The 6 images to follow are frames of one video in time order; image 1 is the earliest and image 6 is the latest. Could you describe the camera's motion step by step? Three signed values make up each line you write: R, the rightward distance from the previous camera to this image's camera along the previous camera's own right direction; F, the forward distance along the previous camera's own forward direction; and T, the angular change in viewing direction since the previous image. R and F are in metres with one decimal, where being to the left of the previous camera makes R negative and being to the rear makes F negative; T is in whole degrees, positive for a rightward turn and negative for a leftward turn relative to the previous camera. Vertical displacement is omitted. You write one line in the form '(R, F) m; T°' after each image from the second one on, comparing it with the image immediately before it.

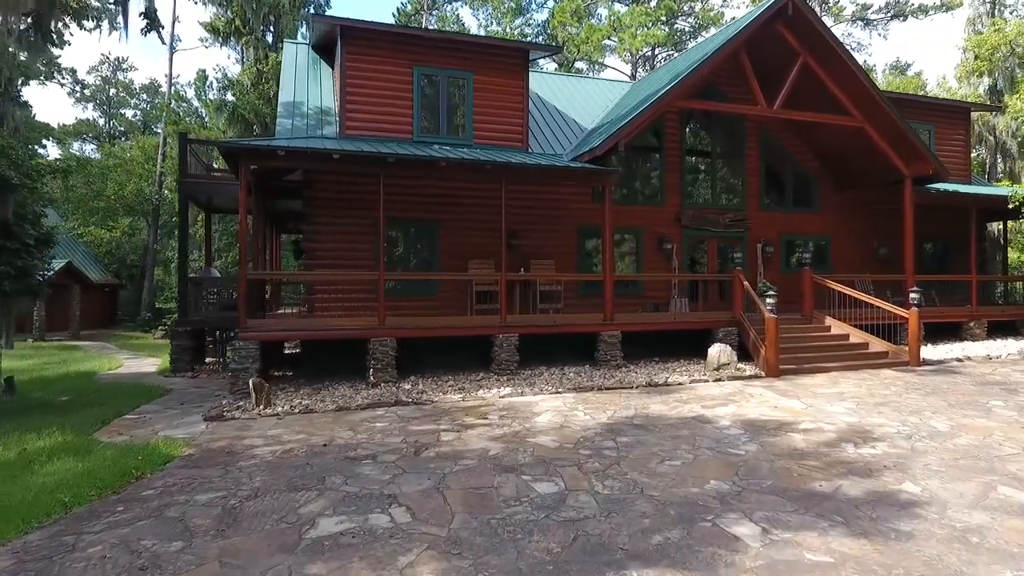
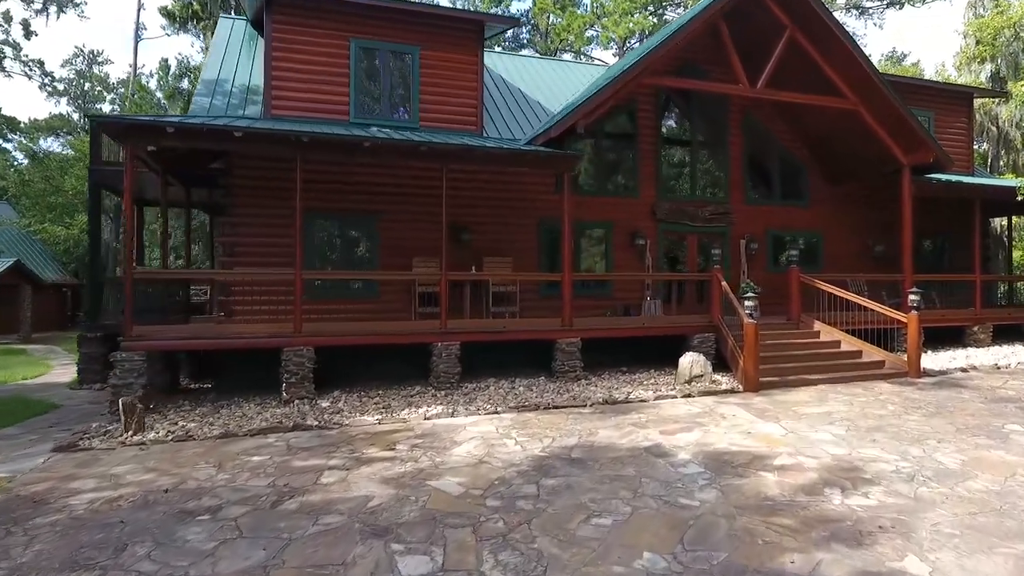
(+0.9, +1.4) m; 0°
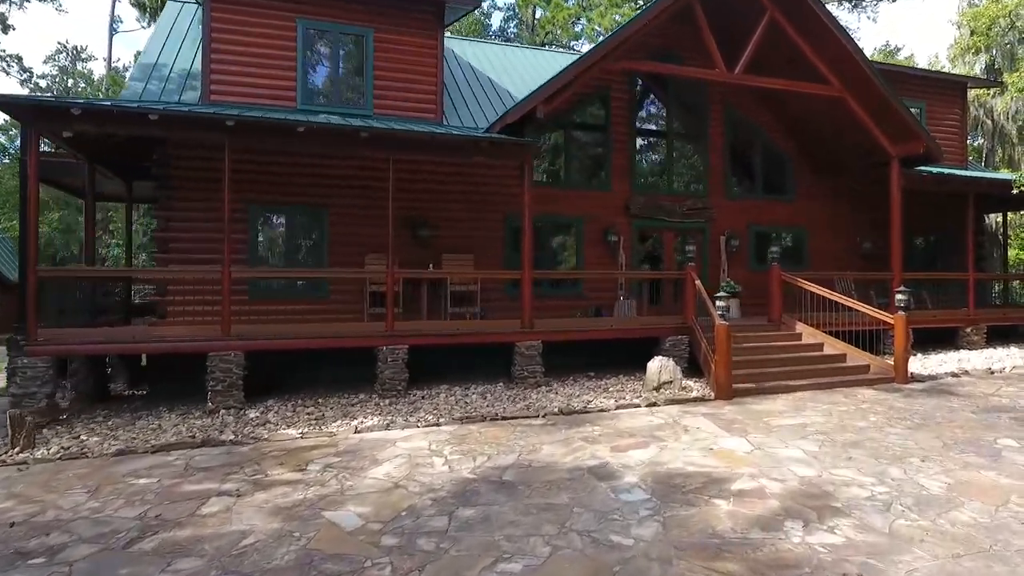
(+0.6, +0.8) m; 0°
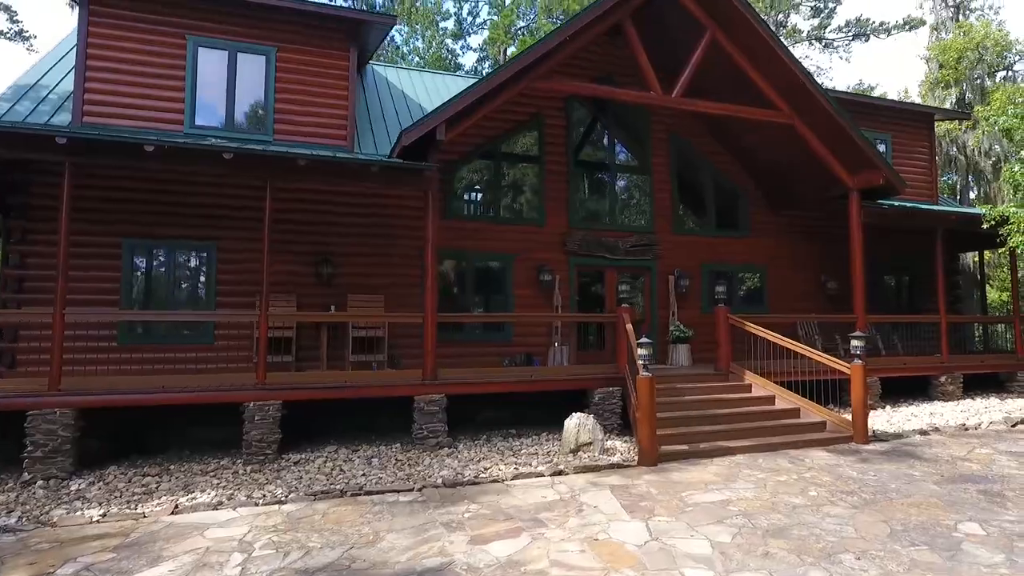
(+1.3, +1.2) m; 0°
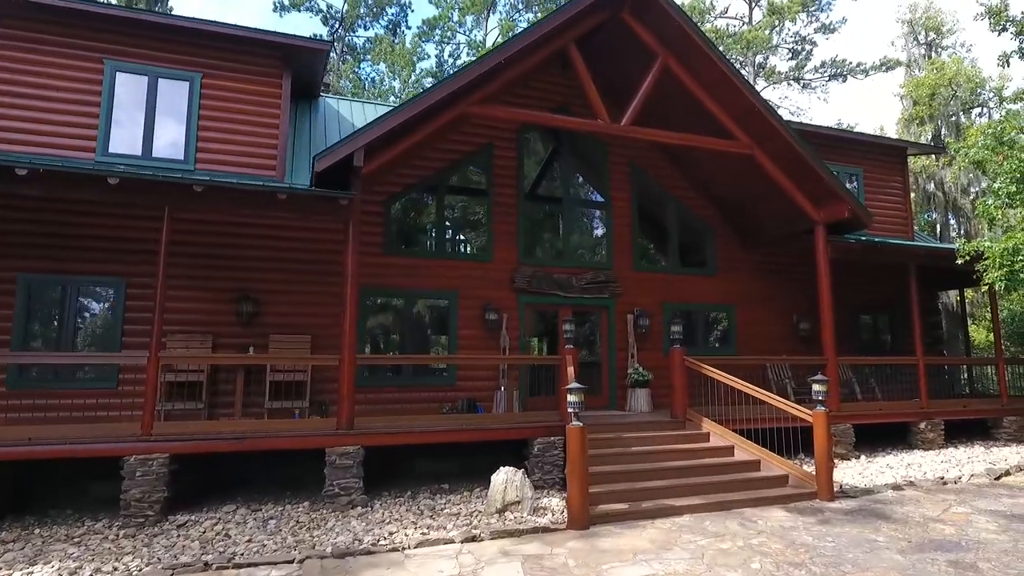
(+0.9, +0.7) m; 0°
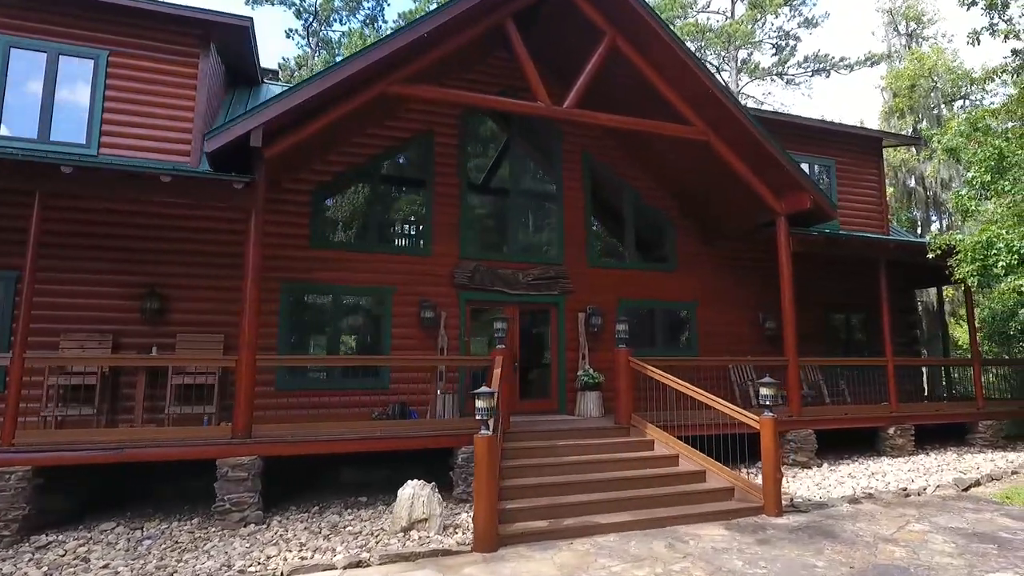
(+0.9, +0.7) m; 0°
